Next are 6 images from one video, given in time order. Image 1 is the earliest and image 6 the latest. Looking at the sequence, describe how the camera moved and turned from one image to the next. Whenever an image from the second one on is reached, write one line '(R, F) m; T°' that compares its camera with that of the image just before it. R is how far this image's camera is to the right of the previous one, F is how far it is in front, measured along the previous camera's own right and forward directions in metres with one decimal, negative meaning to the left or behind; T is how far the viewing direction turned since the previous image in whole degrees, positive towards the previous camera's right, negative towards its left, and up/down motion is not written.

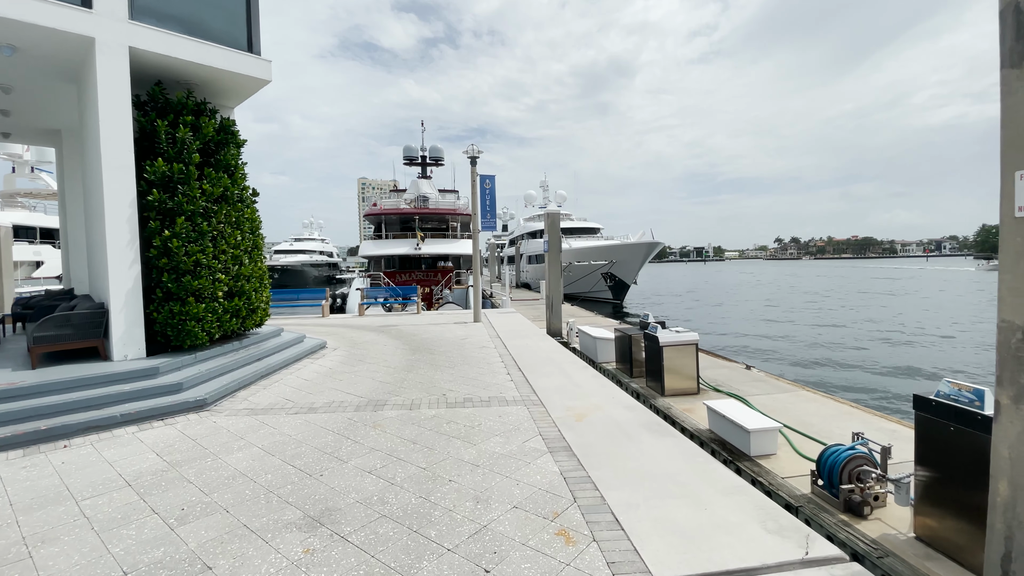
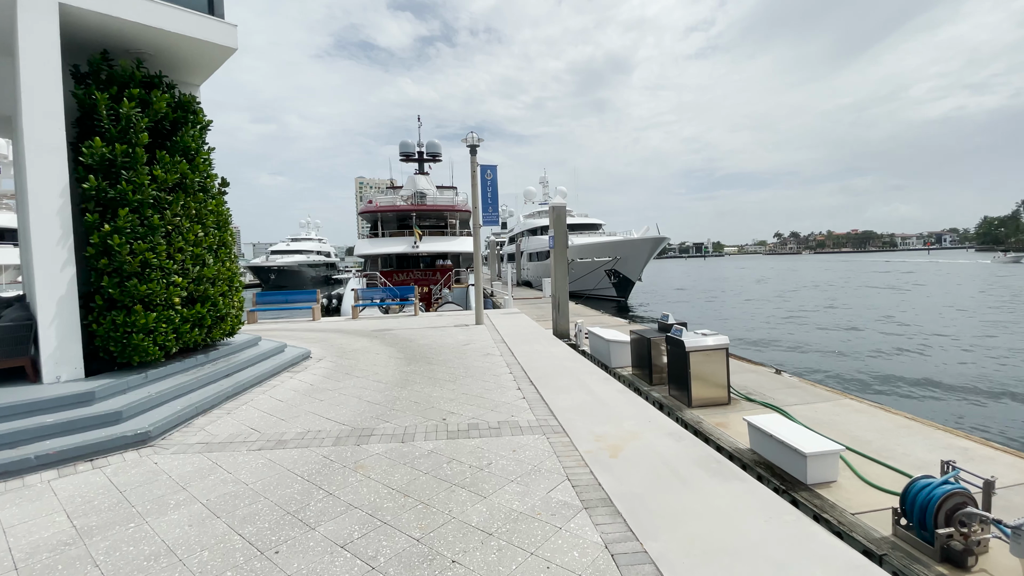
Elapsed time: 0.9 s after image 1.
(-0.1, +0.8) m; 0°
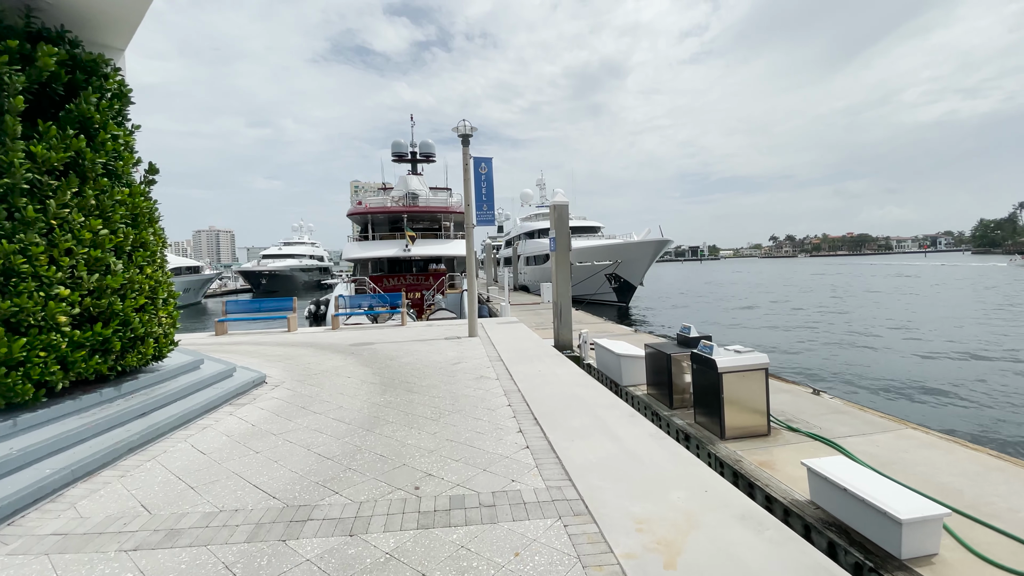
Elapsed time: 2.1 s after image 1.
(0.0, +1.1) m; 0°
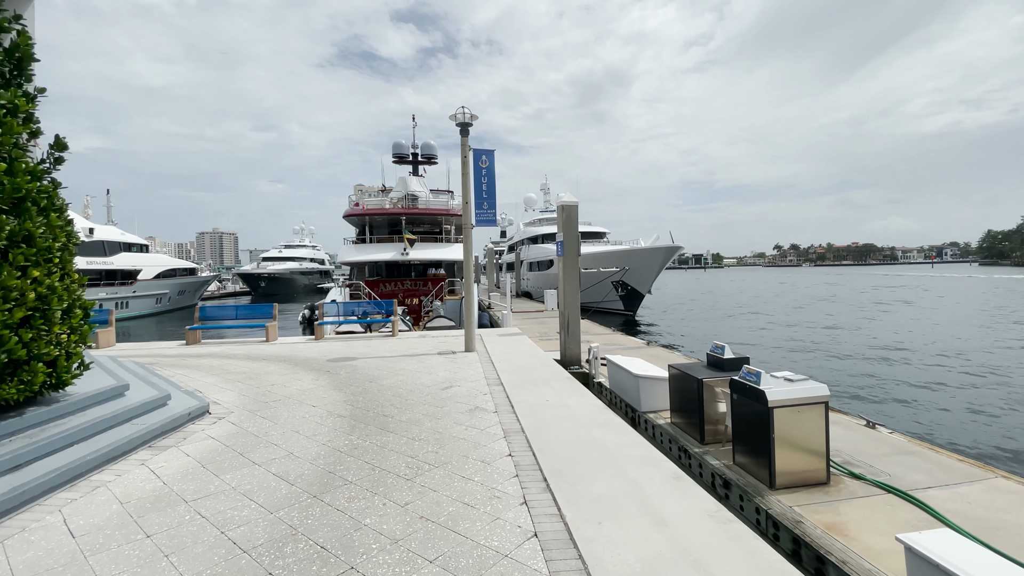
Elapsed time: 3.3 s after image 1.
(0.0, +1.0) m; 0°
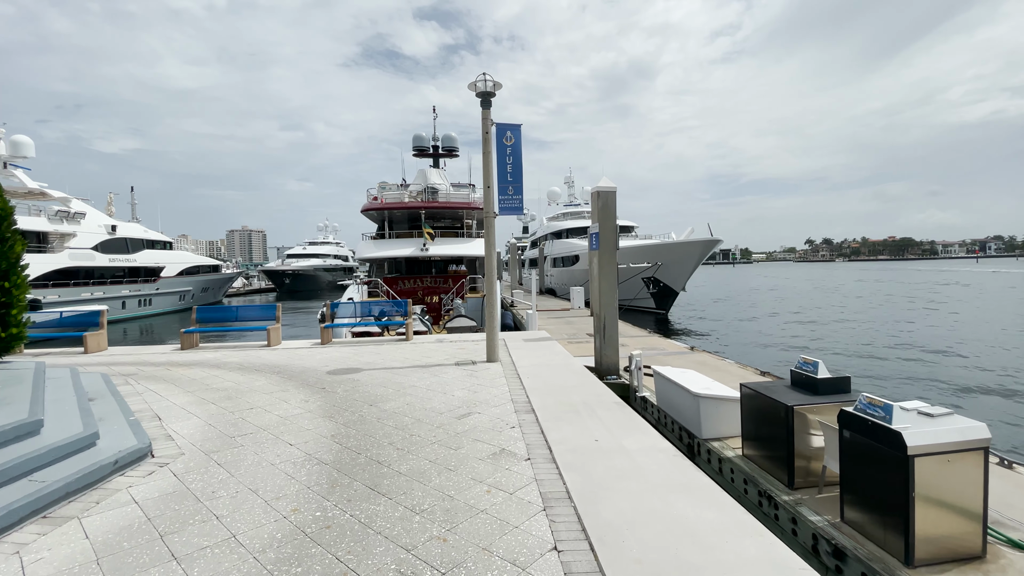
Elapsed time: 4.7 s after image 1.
(-0.1, +1.2) m; -3°
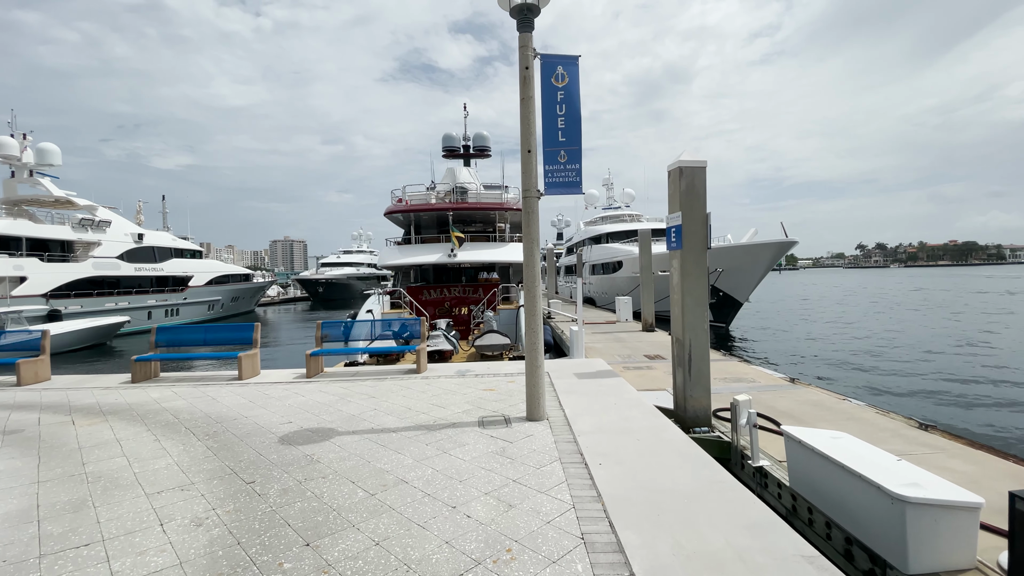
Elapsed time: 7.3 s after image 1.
(-0.2, +2.3) m; -4°
